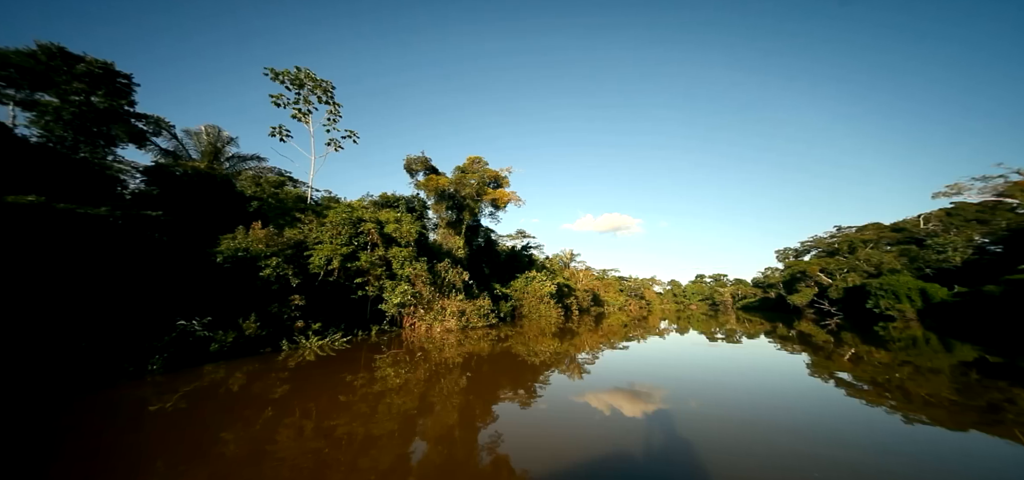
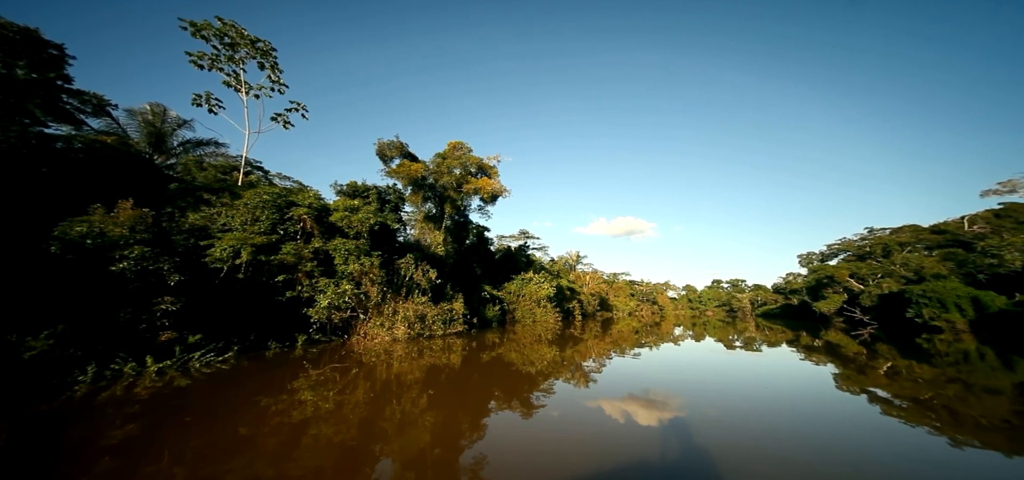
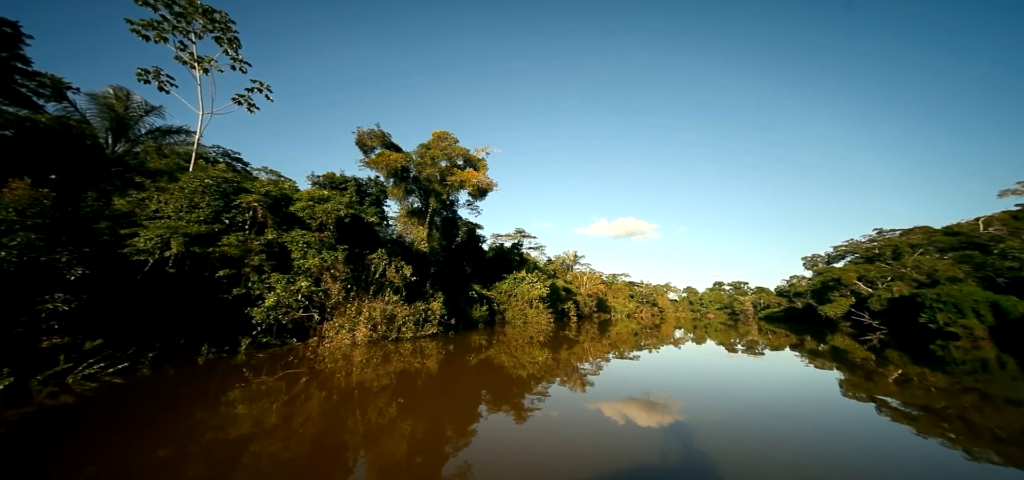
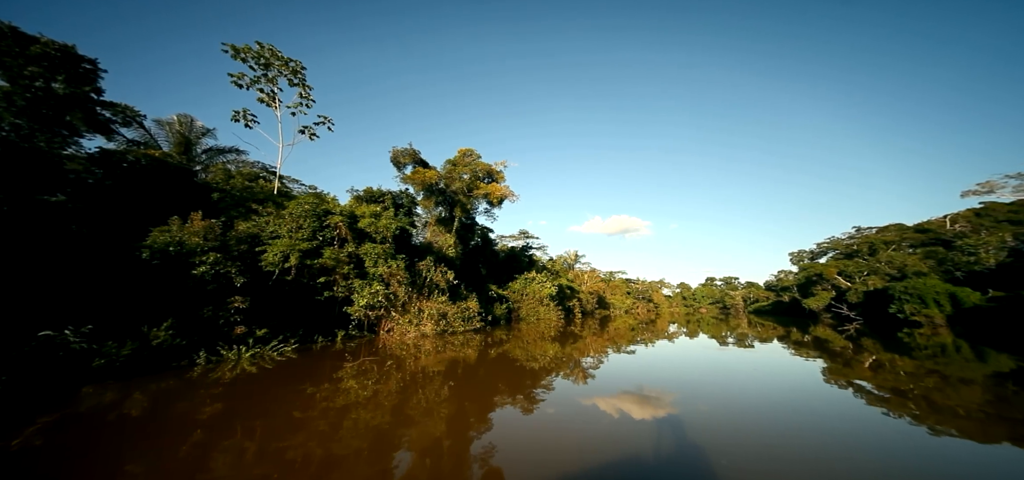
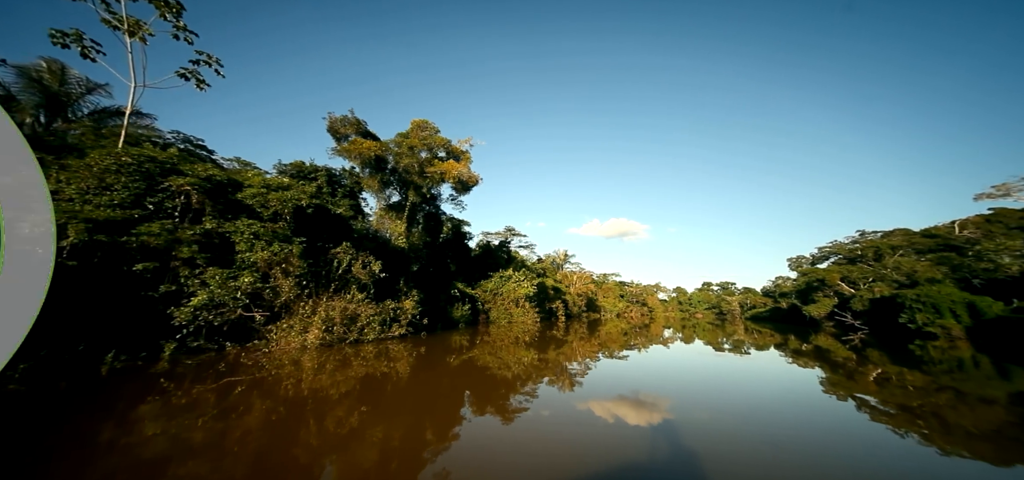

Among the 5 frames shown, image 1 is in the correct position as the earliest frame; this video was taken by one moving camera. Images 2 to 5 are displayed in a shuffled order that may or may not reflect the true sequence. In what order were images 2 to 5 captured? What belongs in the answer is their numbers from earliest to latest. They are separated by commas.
4, 2, 3, 5
